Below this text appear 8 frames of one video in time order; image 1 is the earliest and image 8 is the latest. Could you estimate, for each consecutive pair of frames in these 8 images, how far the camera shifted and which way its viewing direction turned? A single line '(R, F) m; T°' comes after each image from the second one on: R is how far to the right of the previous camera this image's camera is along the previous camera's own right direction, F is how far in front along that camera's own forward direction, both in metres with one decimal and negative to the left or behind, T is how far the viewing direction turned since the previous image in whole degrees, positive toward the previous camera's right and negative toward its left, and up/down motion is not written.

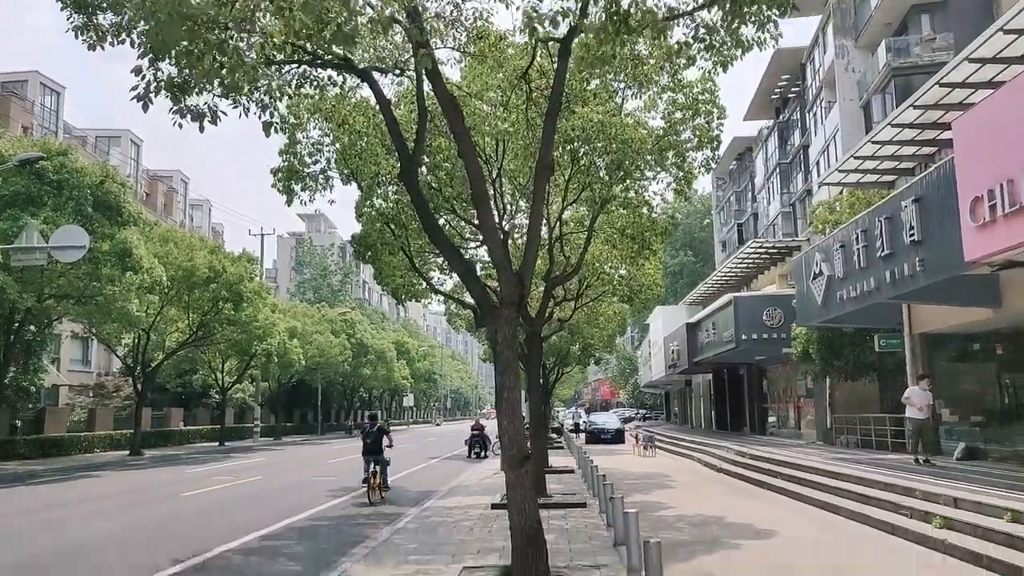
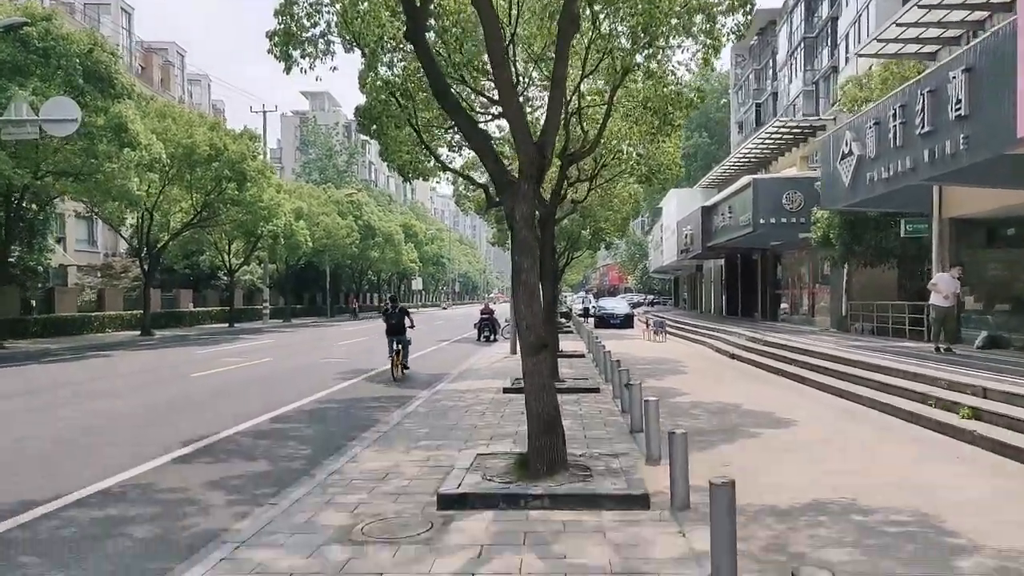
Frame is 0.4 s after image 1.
(-0.1, +0.6) m; -1°
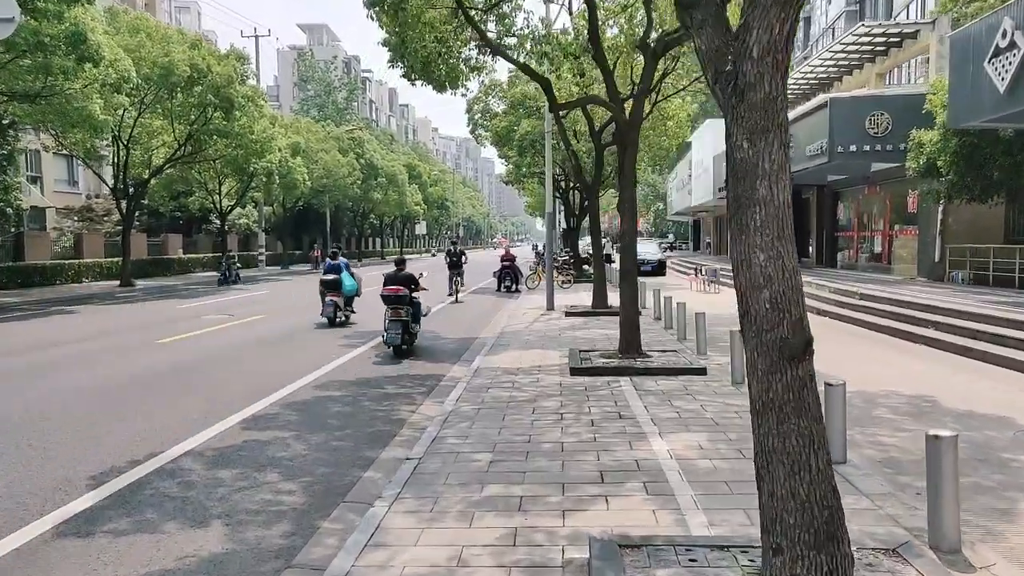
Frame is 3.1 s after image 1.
(-0.8, +3.7) m; 0°
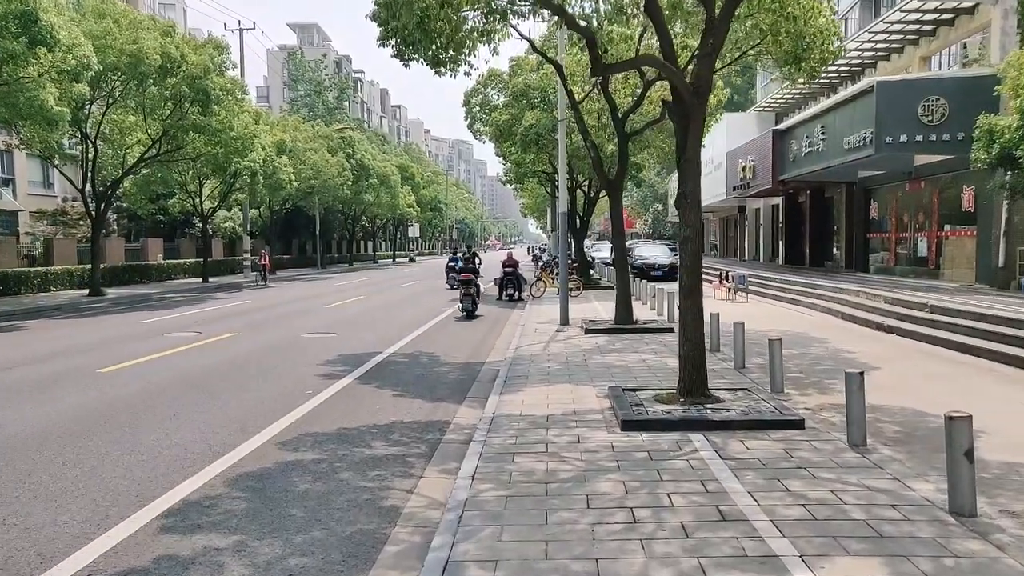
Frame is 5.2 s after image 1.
(-0.3, +2.4) m; 0°
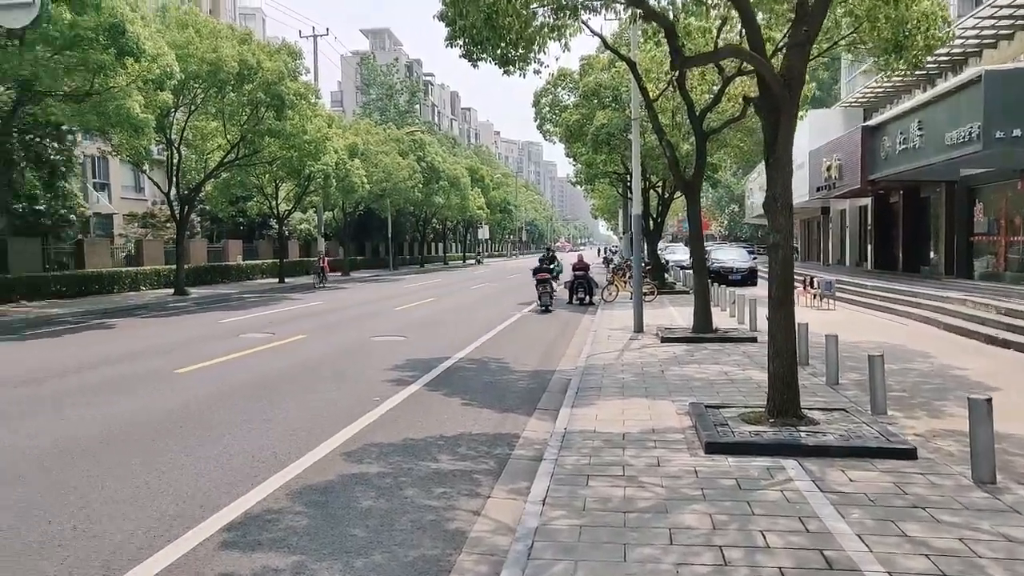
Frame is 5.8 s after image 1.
(0.0, +0.4) m; -5°
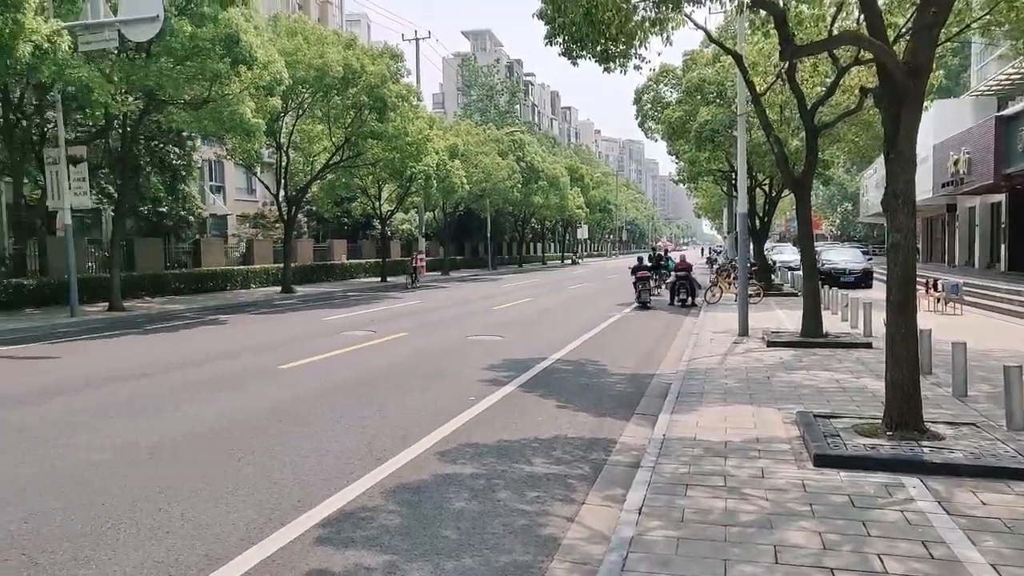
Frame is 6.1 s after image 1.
(0.0, +0.2) m; -7°
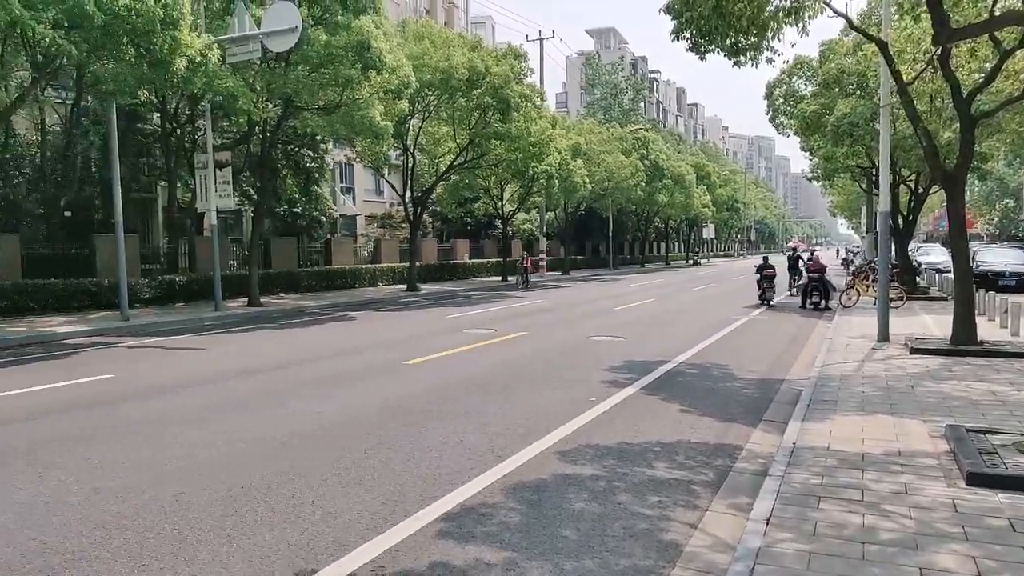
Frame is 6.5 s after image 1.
(0.0, +0.1) m; -9°
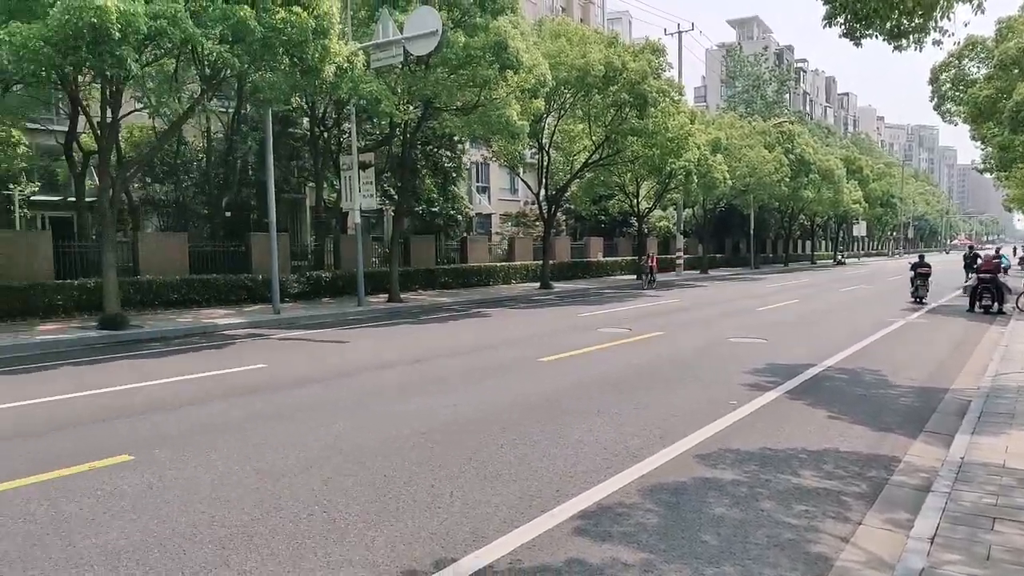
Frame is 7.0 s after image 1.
(-0.1, +0.1) m; -10°
